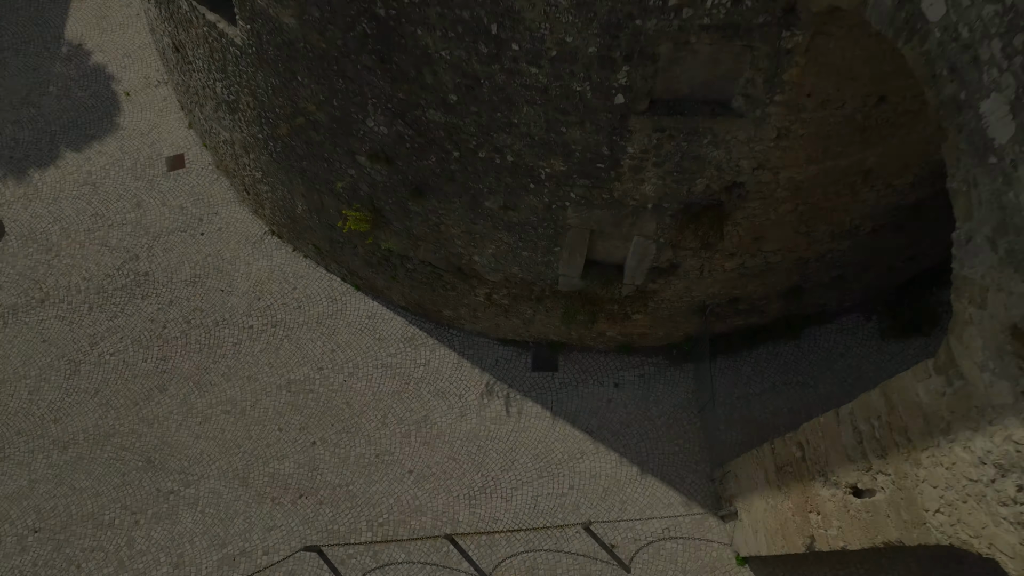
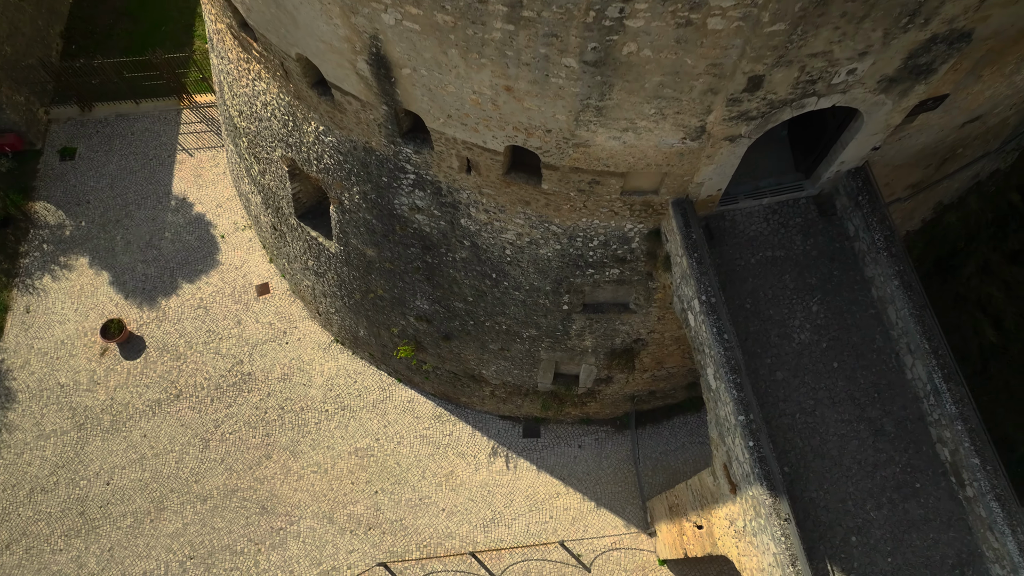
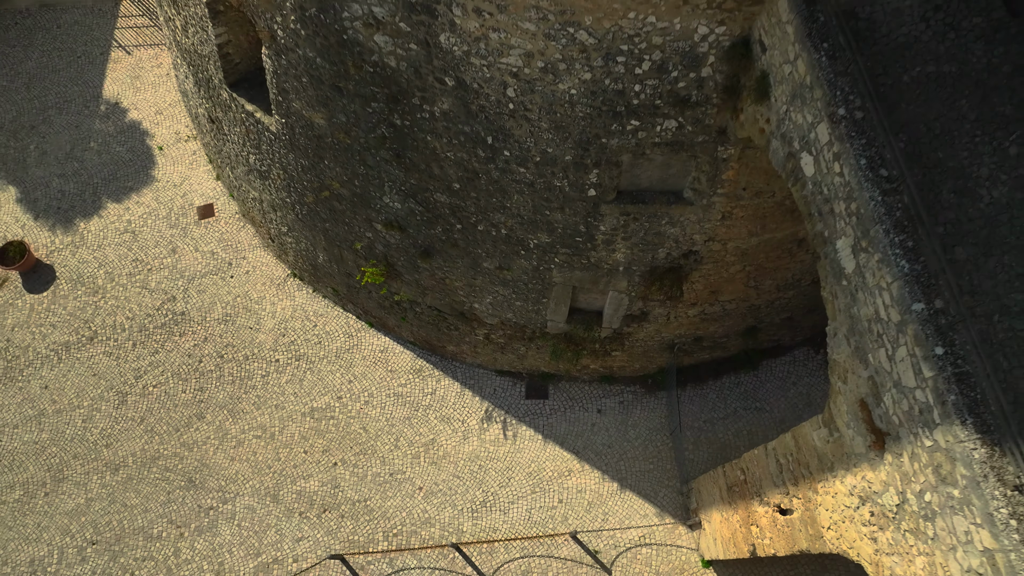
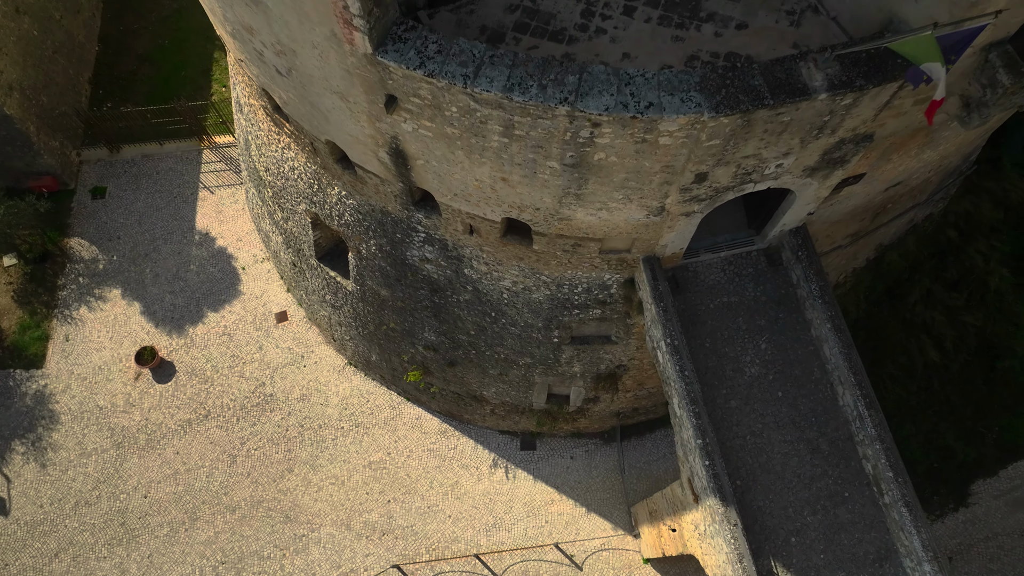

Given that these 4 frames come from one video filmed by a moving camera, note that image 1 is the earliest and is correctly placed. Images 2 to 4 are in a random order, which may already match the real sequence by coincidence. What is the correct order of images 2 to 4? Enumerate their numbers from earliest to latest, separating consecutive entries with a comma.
3, 2, 4
